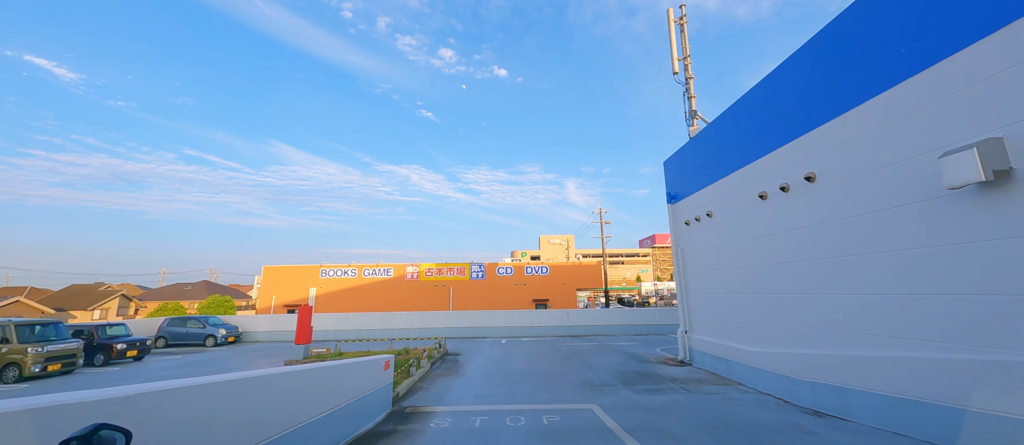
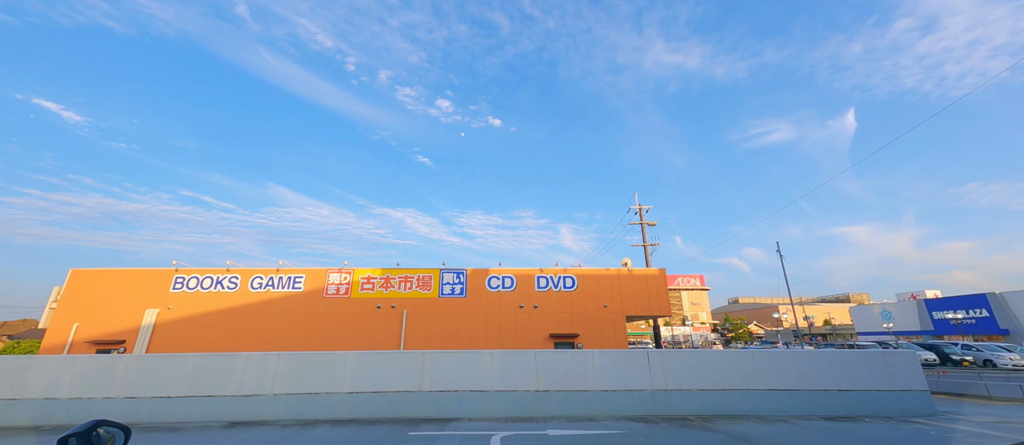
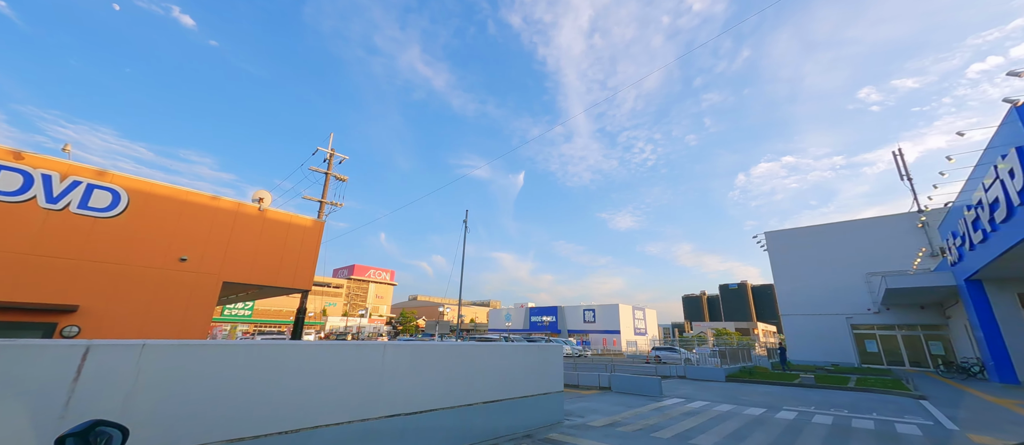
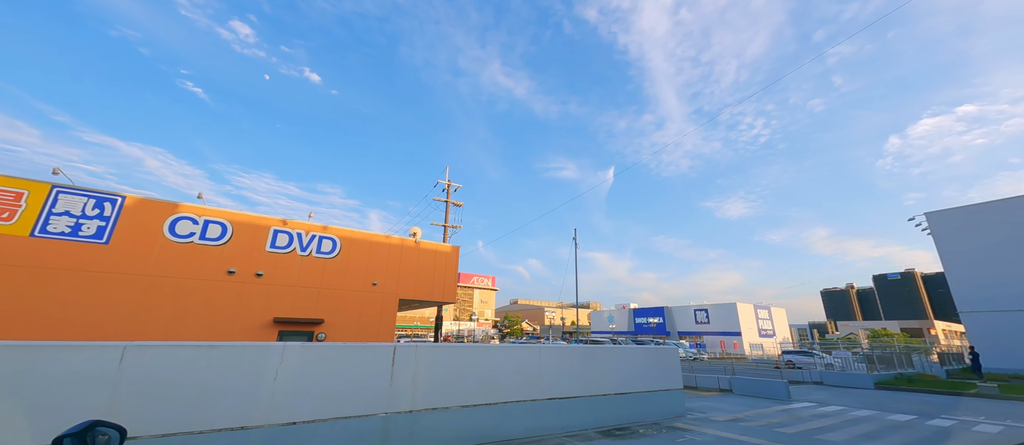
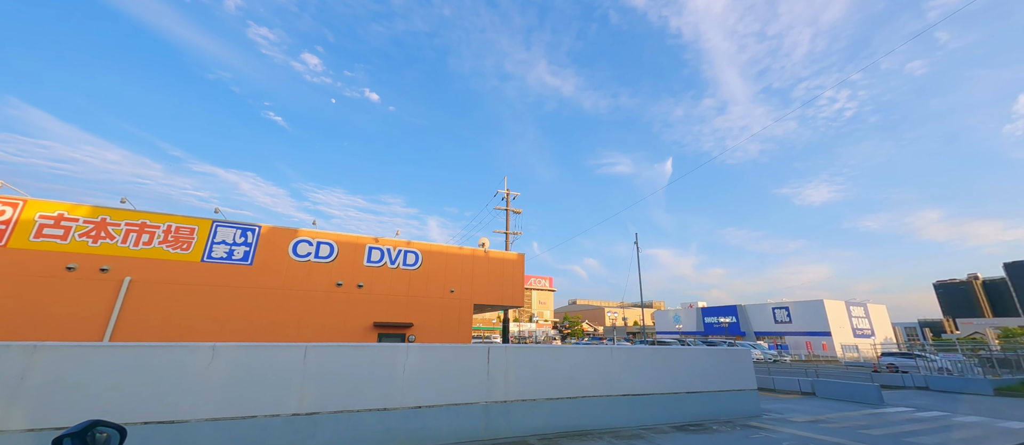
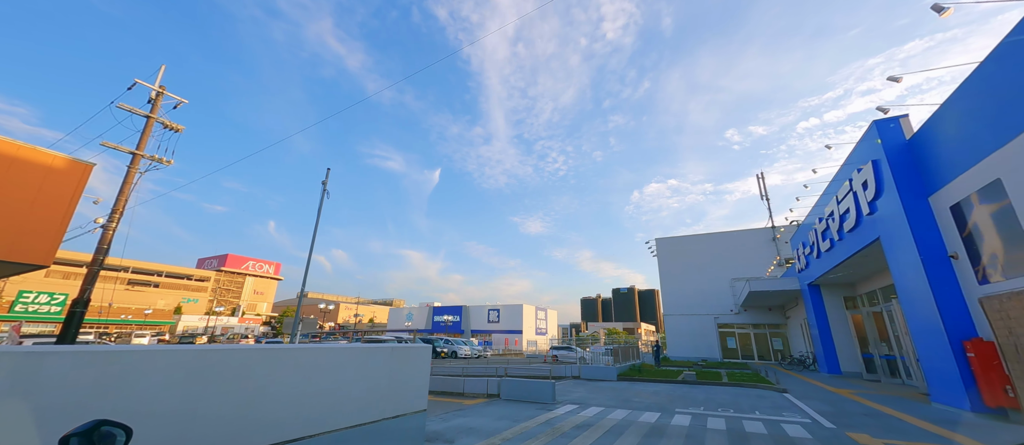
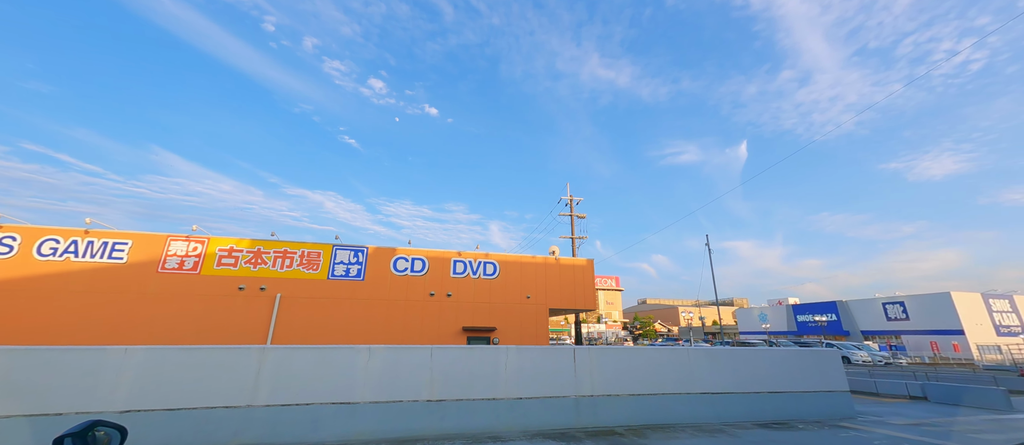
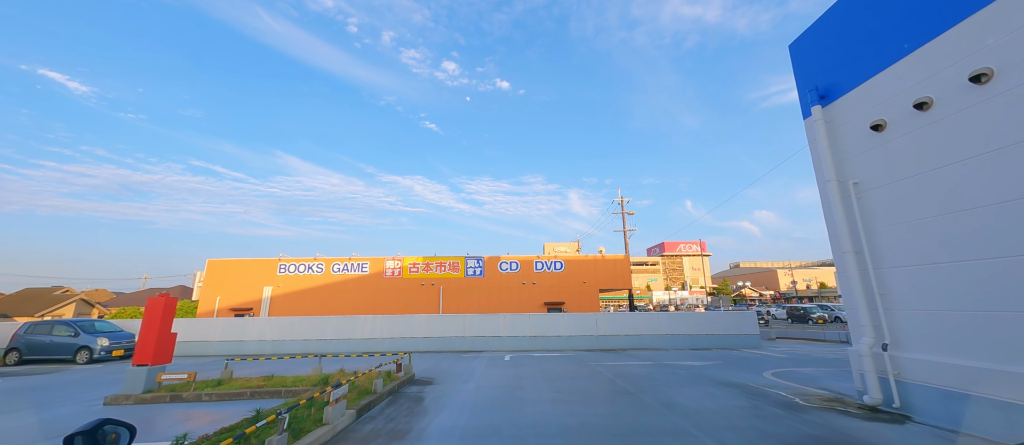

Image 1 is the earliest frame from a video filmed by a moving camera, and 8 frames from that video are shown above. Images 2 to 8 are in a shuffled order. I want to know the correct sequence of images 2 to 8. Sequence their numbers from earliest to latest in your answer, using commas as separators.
8, 2, 7, 5, 4, 3, 6
